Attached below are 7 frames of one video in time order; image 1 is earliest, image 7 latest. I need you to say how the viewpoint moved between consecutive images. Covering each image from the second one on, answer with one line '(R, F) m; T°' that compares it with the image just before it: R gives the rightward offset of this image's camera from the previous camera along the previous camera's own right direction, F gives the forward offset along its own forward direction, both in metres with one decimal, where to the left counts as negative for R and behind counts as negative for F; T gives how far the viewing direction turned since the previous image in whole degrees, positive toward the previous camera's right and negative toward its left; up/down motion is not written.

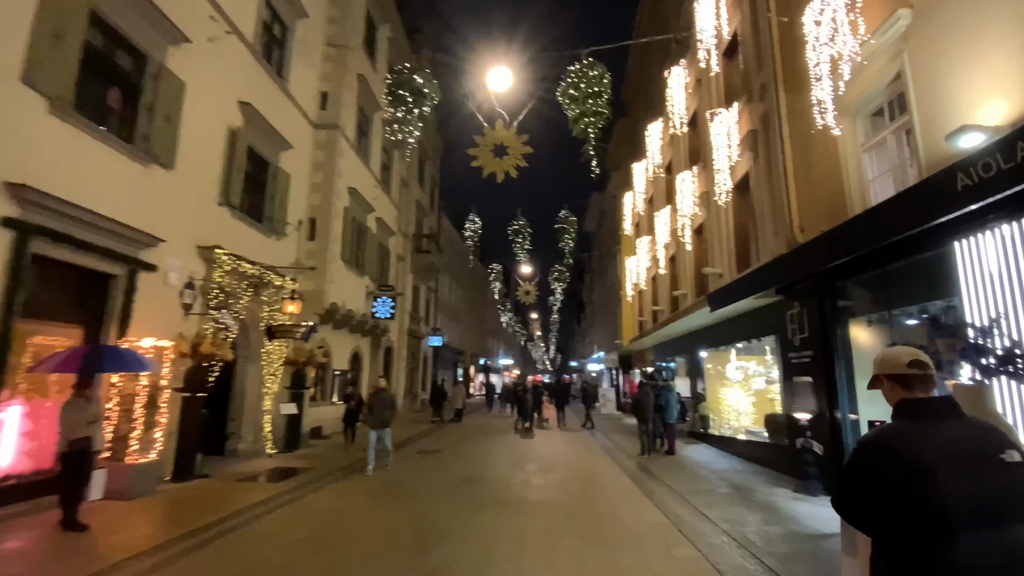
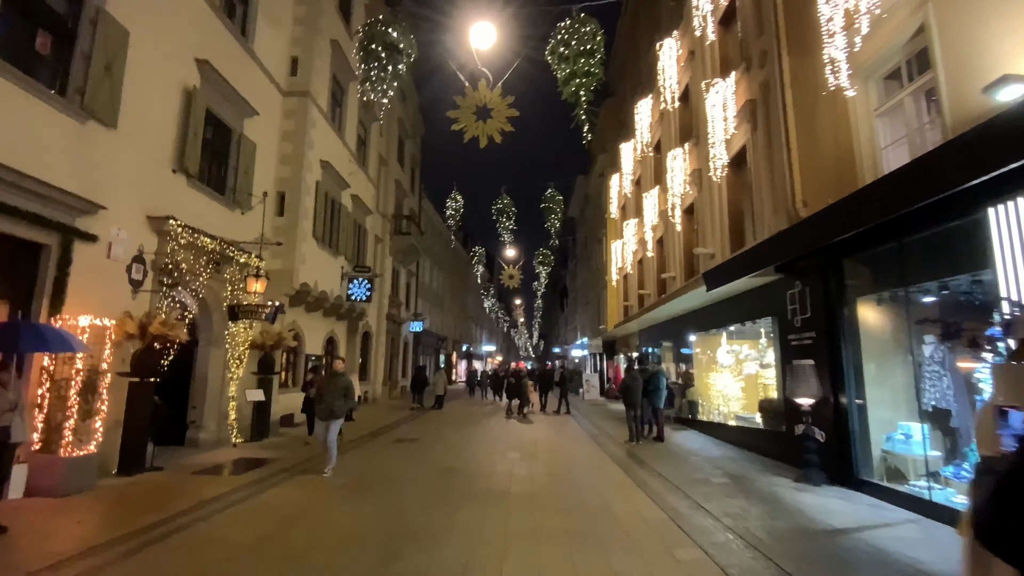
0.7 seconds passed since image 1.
(0.0, +0.7) m; +2°
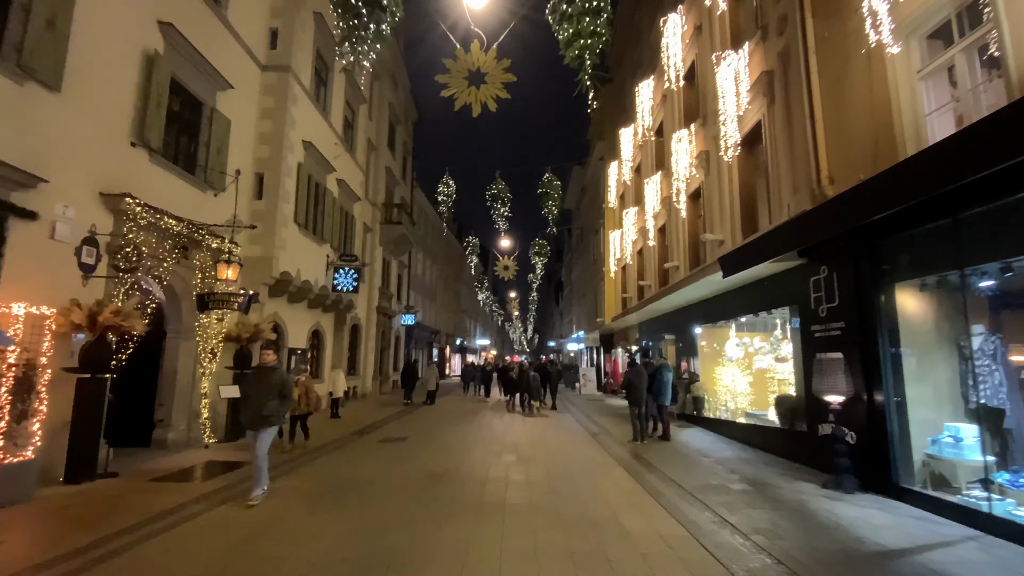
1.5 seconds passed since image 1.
(0.0, +0.8) m; +1°
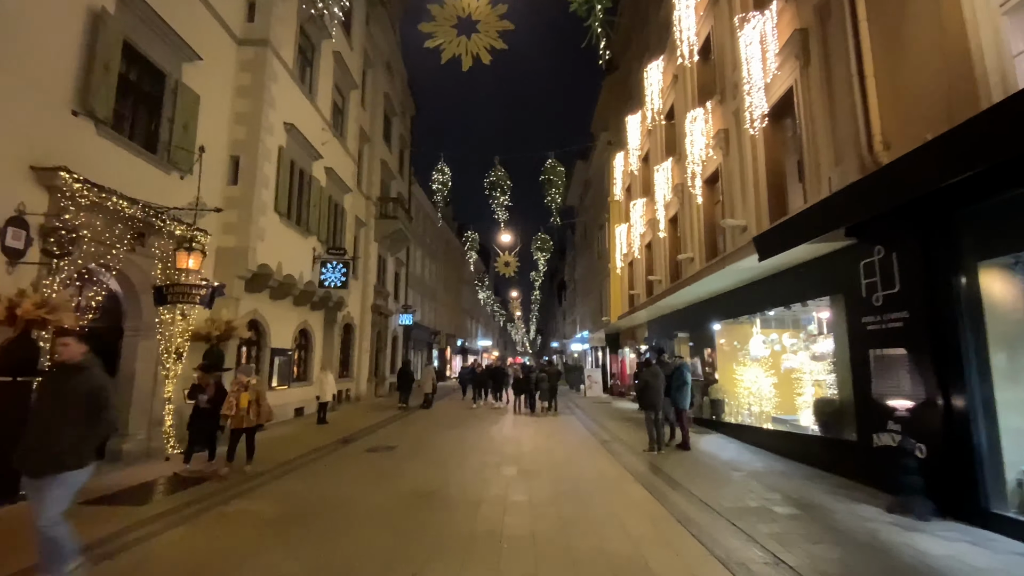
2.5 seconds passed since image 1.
(+0.1, +1.2) m; 0°
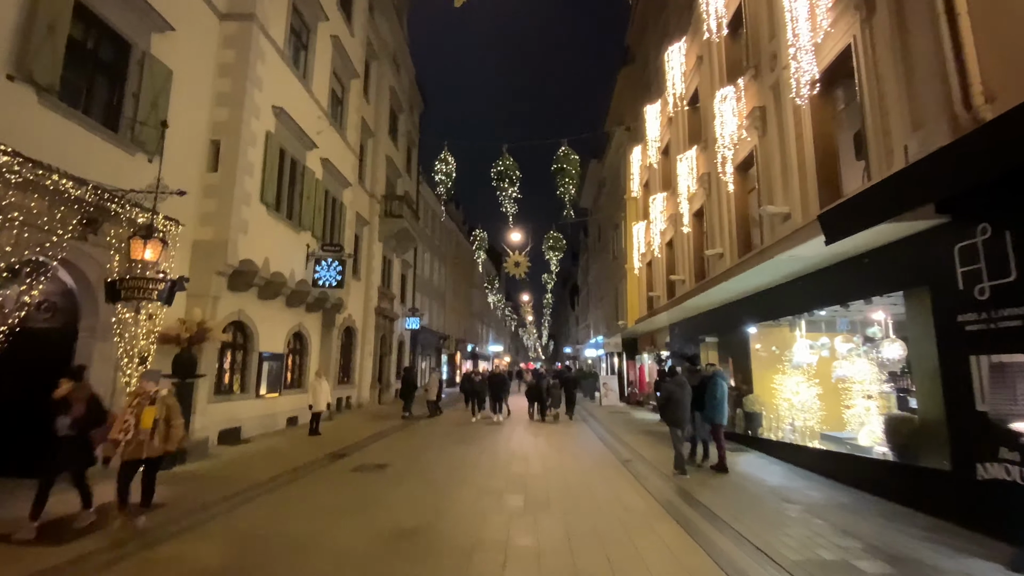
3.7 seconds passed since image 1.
(+0.1, +1.3) m; -1°
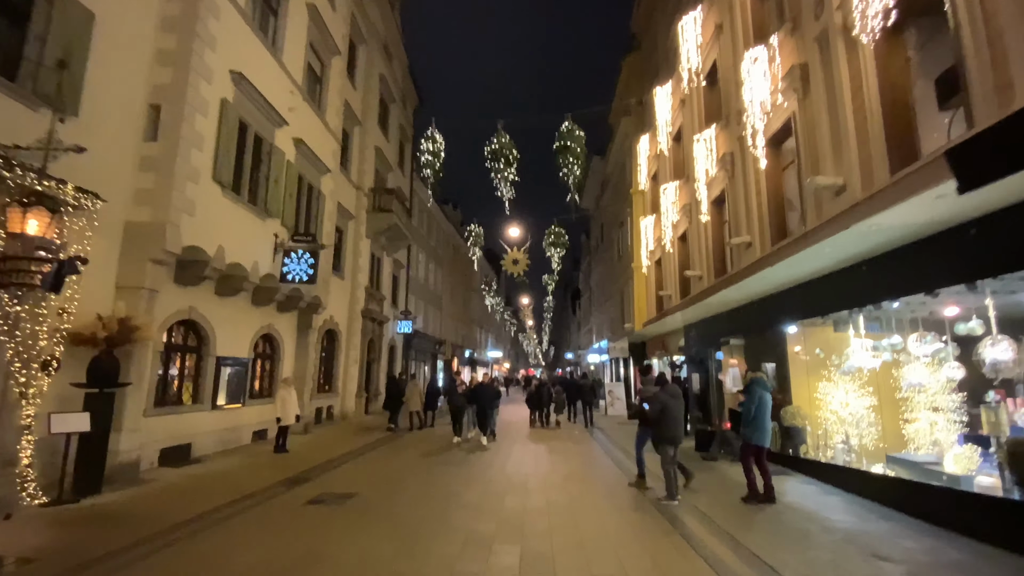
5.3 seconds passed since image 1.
(+0.1, +1.7) m; 0°
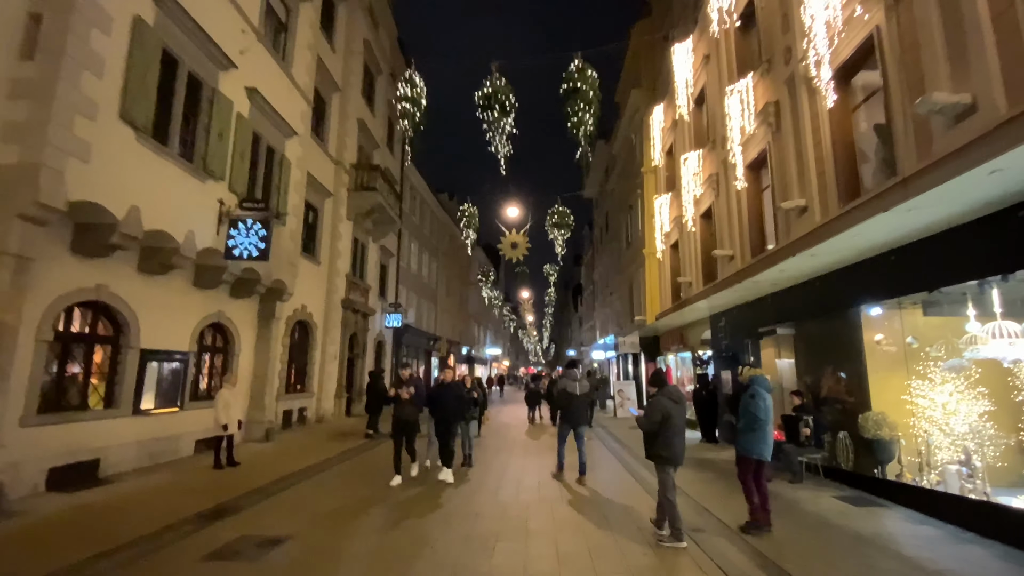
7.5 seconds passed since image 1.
(+0.1, +2.2) m; 0°
